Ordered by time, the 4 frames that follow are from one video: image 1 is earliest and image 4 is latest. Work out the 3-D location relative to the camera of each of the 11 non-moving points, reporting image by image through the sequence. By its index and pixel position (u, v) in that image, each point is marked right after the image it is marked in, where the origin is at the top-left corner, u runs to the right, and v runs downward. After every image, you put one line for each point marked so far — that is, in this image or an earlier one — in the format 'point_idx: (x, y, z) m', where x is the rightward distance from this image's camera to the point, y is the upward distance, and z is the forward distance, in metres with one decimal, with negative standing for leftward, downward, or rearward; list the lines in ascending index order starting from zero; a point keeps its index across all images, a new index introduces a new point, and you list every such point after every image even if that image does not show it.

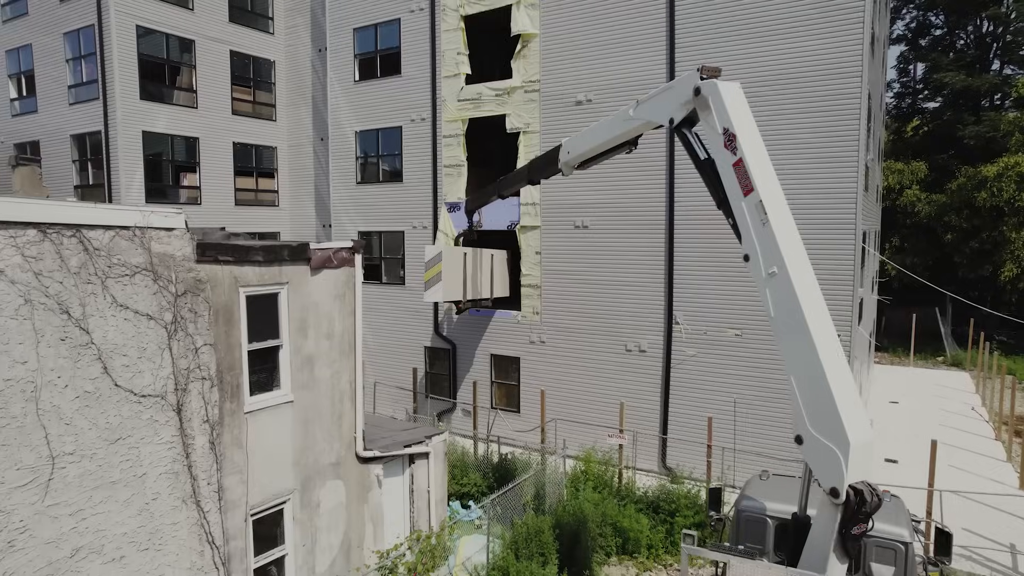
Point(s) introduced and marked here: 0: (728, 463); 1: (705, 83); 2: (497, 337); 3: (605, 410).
0: (+4.8, -3.9, +13.4) m
1: (+2.3, +2.4, +7.2) m
2: (-0.4, -1.3, +16.2) m
3: (+2.3, -3.0, +14.8) m
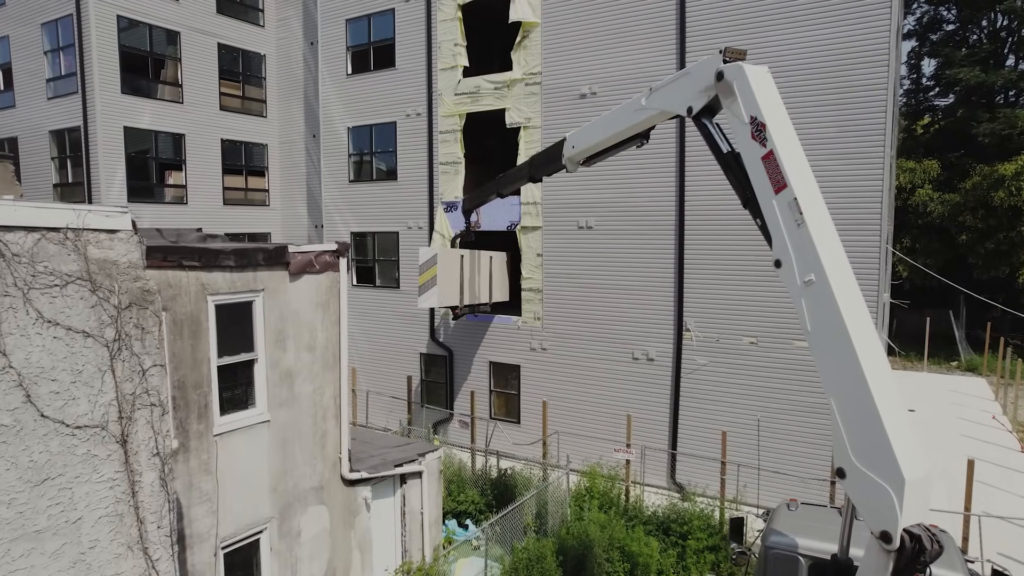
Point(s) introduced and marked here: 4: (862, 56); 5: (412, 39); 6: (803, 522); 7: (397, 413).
0: (+4.8, -4.0, +12.6) m
1: (+2.3, +2.3, +6.4) m
2: (-0.4, -1.4, +15.4) m
3: (+2.3, -3.1, +14.0) m
4: (+6.6, +4.4, +11.6) m
5: (-2.7, +6.6, +16.3) m
6: (+3.2, -2.6, +6.7) m
7: (-3.2, -3.5, +17.0) m
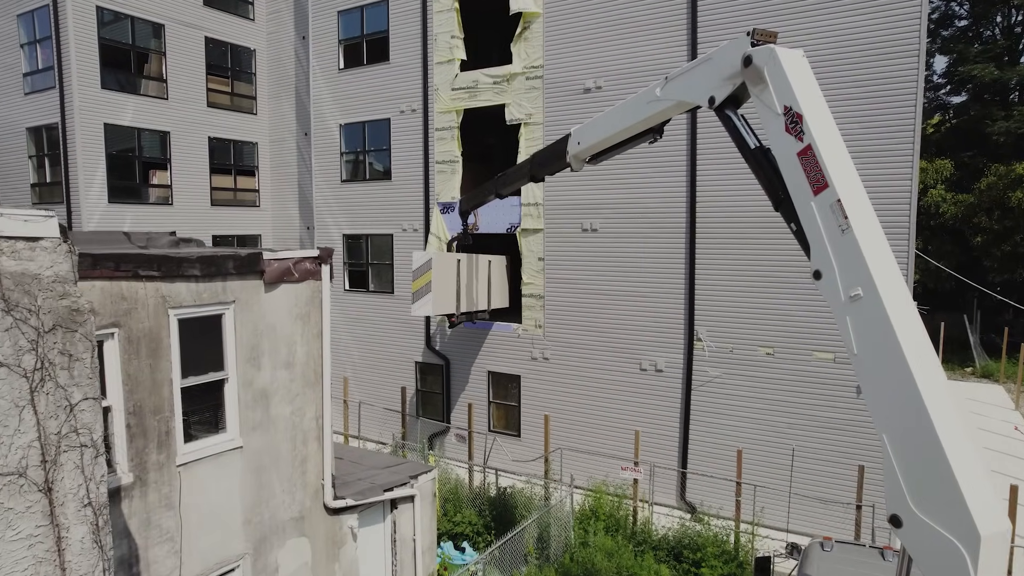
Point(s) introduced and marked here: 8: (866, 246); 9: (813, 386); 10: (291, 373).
0: (+4.8, -4.1, +11.8) m
1: (+2.3, +2.2, +5.6) m
2: (-0.4, -1.5, +14.6) m
3: (+2.3, -3.2, +13.2) m
4: (+6.6, +4.3, +10.8) m
5: (-2.7, +6.5, +15.6) m
6: (+3.2, -2.7, +5.9) m
7: (-3.2, -3.6, +16.2) m
8: (+2.8, +0.3, +4.8) m
9: (+5.6, -1.8, +11.4) m
10: (-2.7, -1.0, +7.4) m
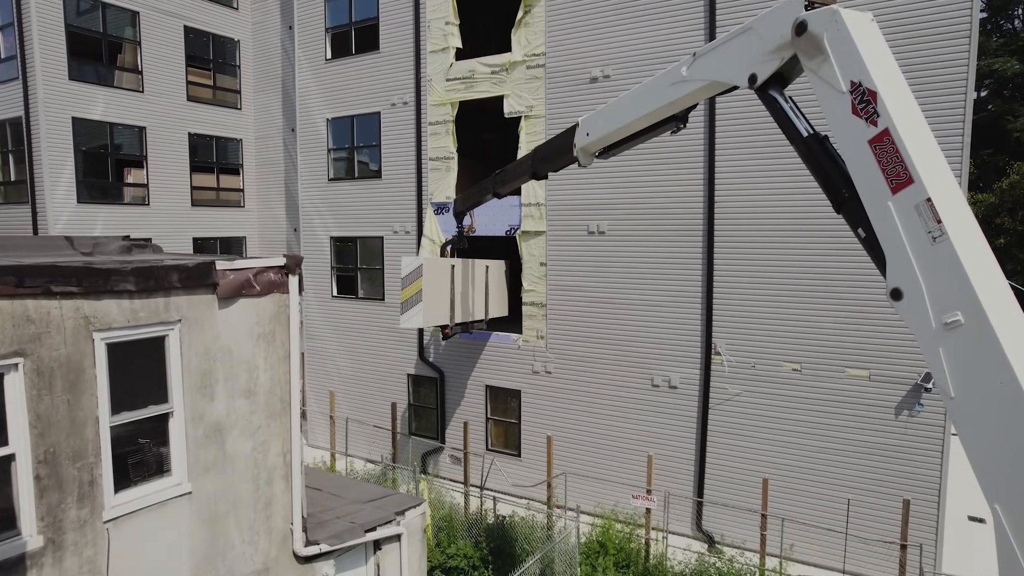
0: (+4.8, -4.3, +10.7) m
1: (+2.2, +2.1, +4.6) m
2: (-0.4, -1.7, +13.6) m
3: (+2.3, -3.4, +12.1) m
4: (+6.6, +4.1, +9.8) m
5: (-2.7, +6.4, +14.5) m
6: (+3.2, -2.8, +4.8) m
7: (-3.2, -3.8, +15.1) m
8: (+2.8, +0.2, +3.8) m
9: (+5.6, -2.0, +10.3) m
10: (-2.7, -1.2, +6.3) m
